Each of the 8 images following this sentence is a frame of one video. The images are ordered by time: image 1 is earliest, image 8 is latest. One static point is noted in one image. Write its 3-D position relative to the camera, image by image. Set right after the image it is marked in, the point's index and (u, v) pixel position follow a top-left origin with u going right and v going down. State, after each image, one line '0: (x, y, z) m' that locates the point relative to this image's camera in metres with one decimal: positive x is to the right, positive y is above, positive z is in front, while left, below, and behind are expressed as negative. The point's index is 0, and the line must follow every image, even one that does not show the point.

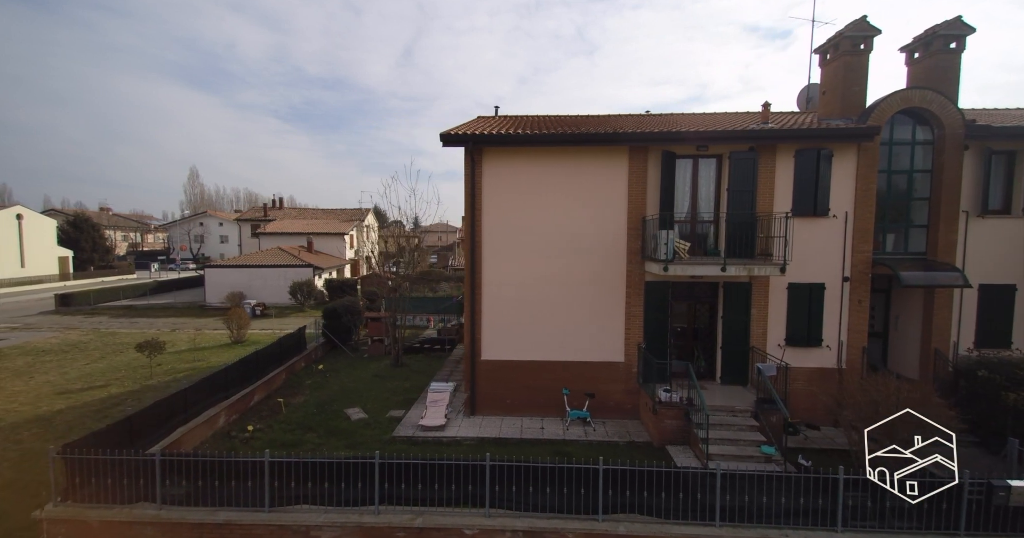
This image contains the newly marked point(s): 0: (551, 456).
0: (+0.6, -3.2, +7.7) m
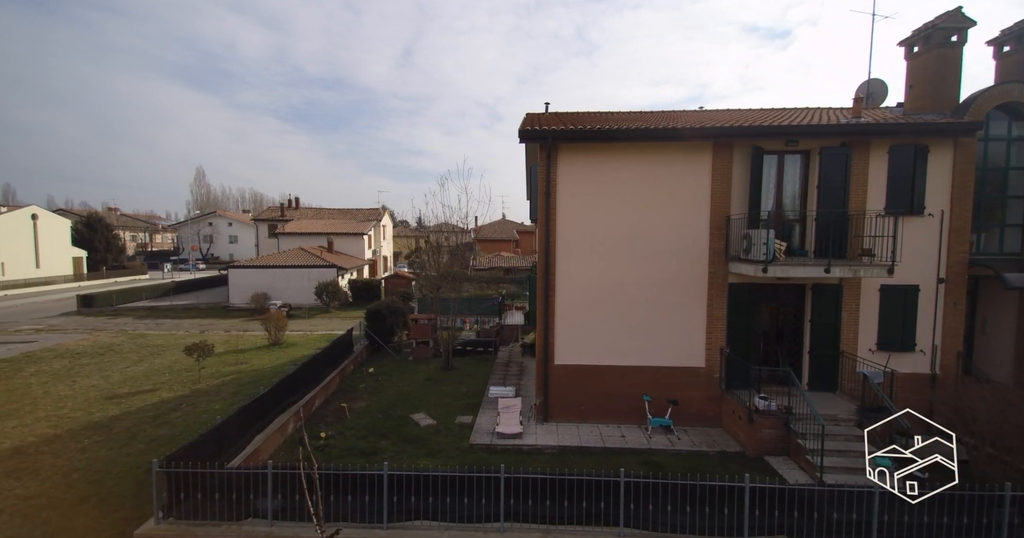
0: (+2.1, -3.2, +7.3) m
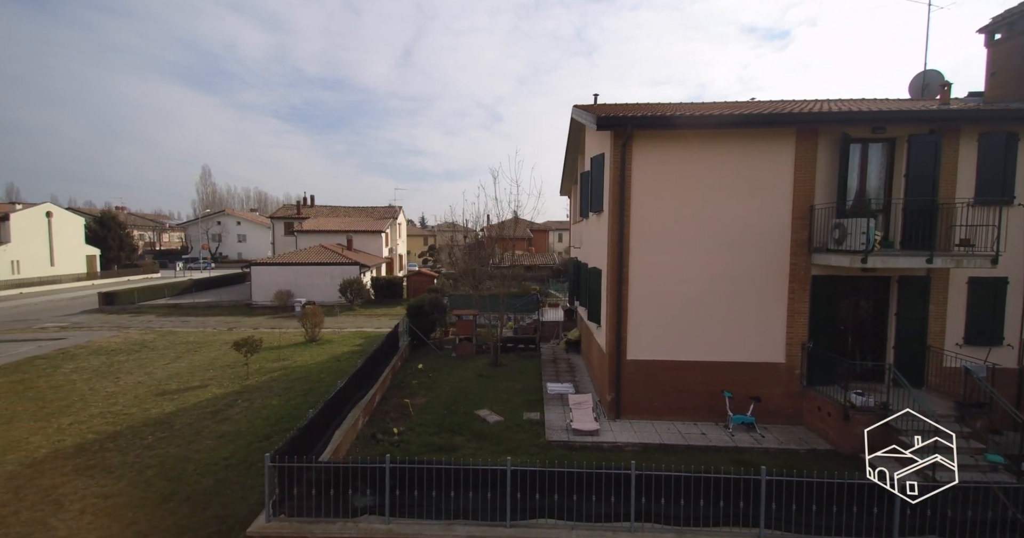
0: (+3.5, -3.1, +7.0) m
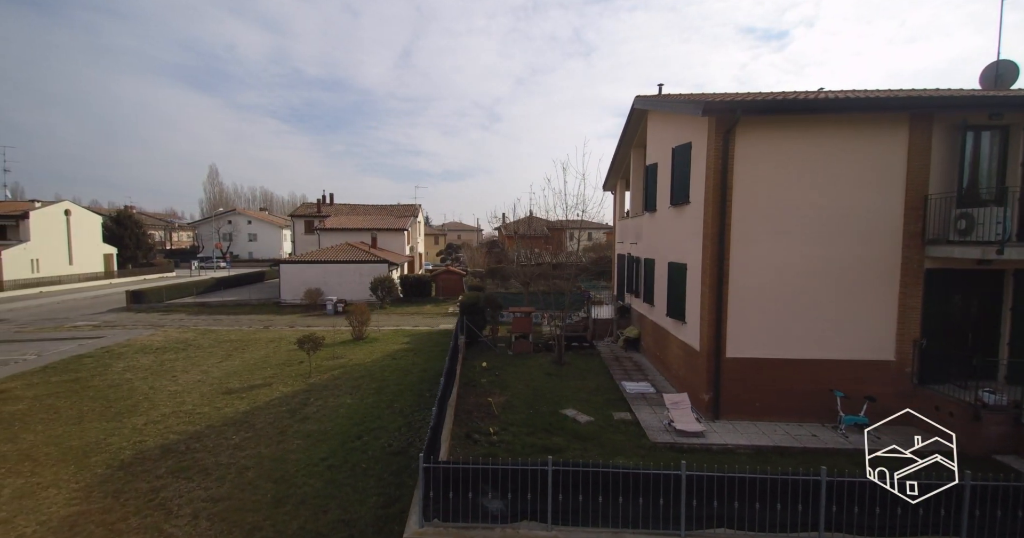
0: (+5.3, -2.9, +6.7) m
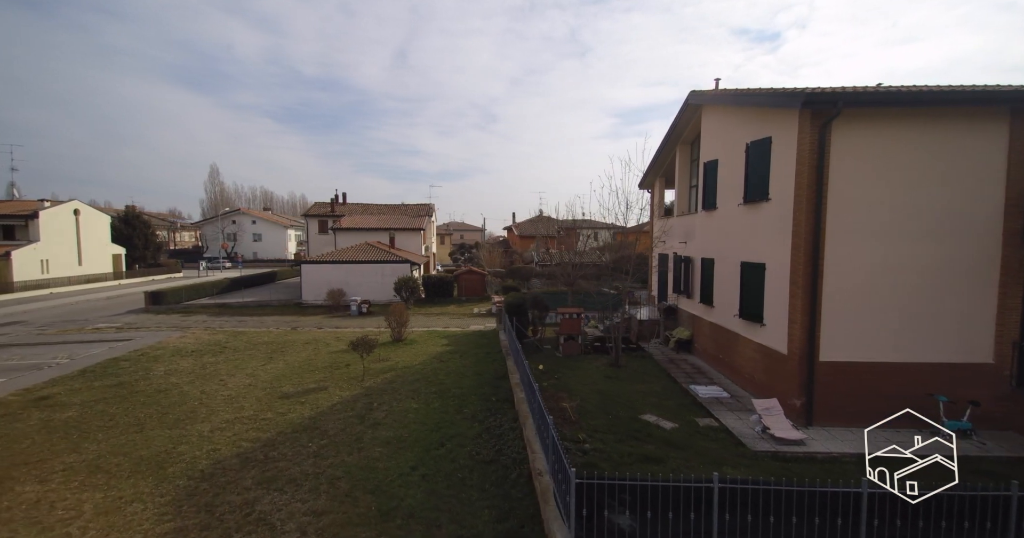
0: (+6.8, -2.9, +6.4) m
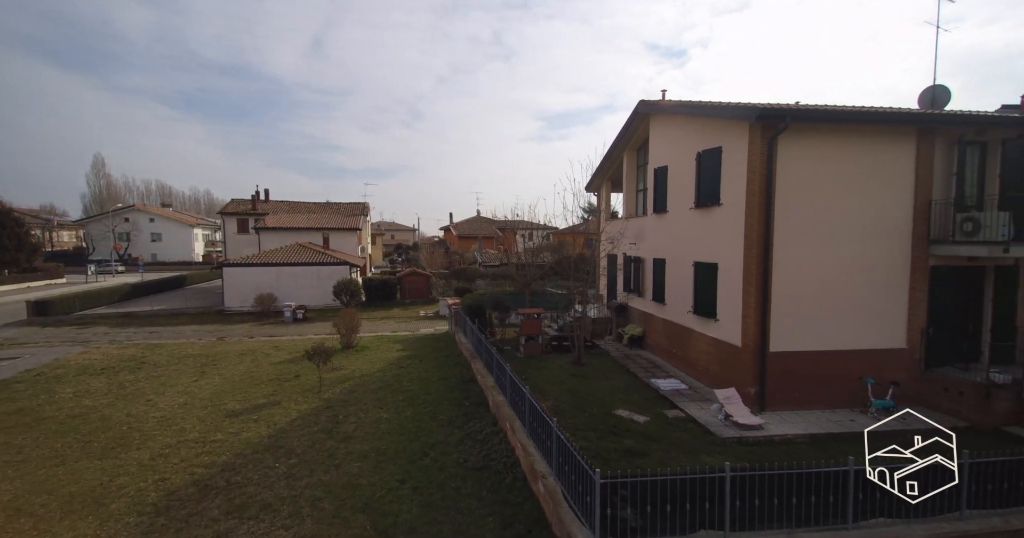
0: (+6.6, -2.9, +7.4) m
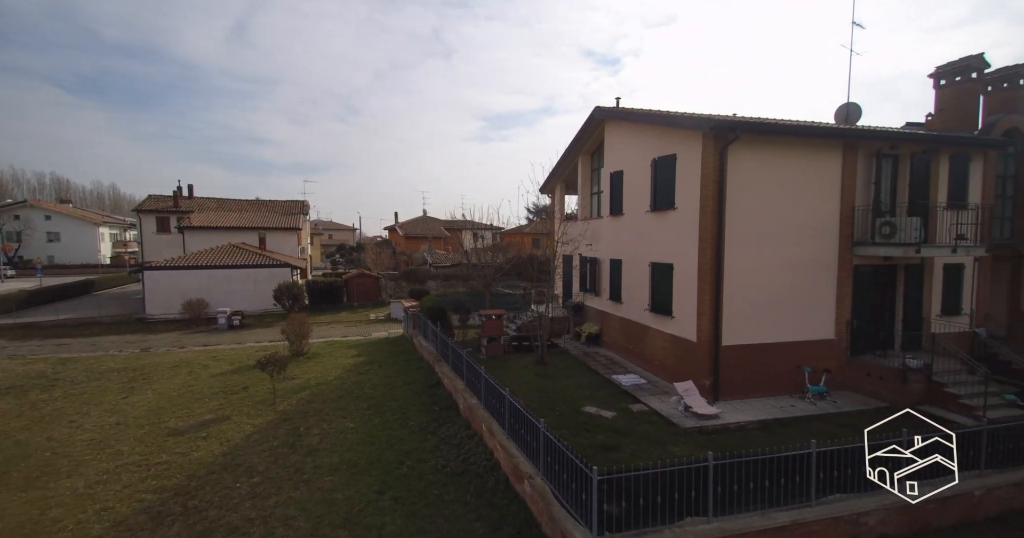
0: (+6.2, -2.9, +8.3) m
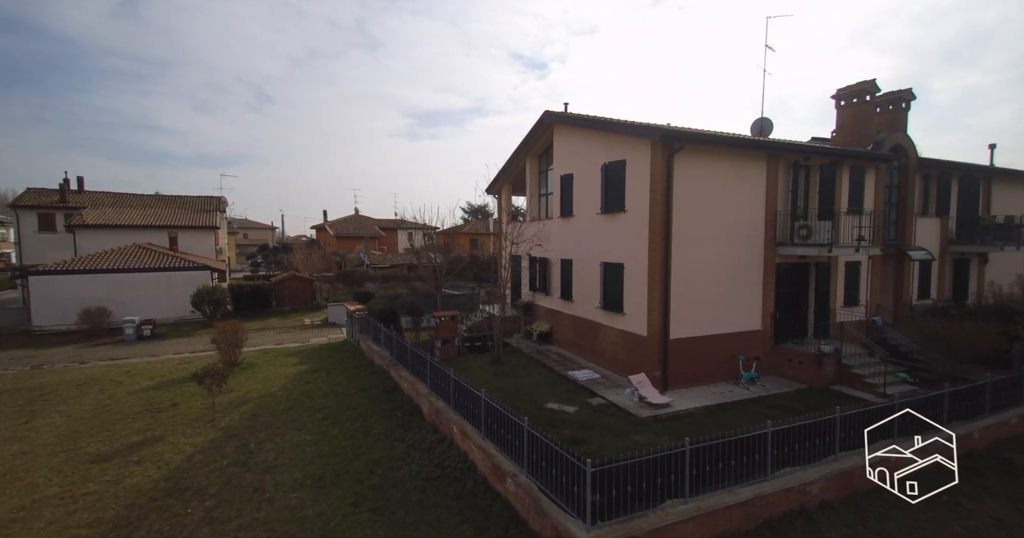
0: (+5.5, -2.9, +9.3) m
